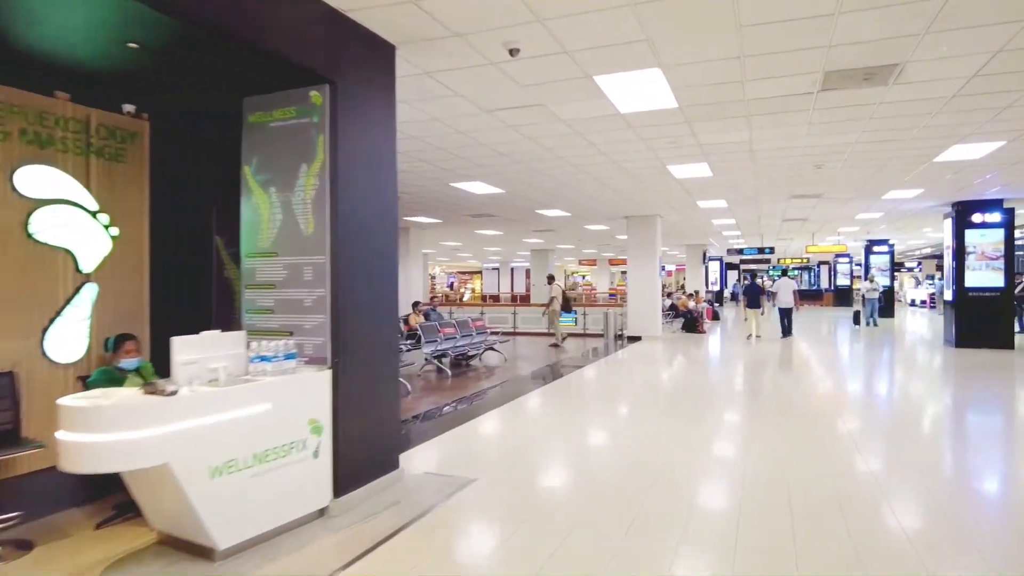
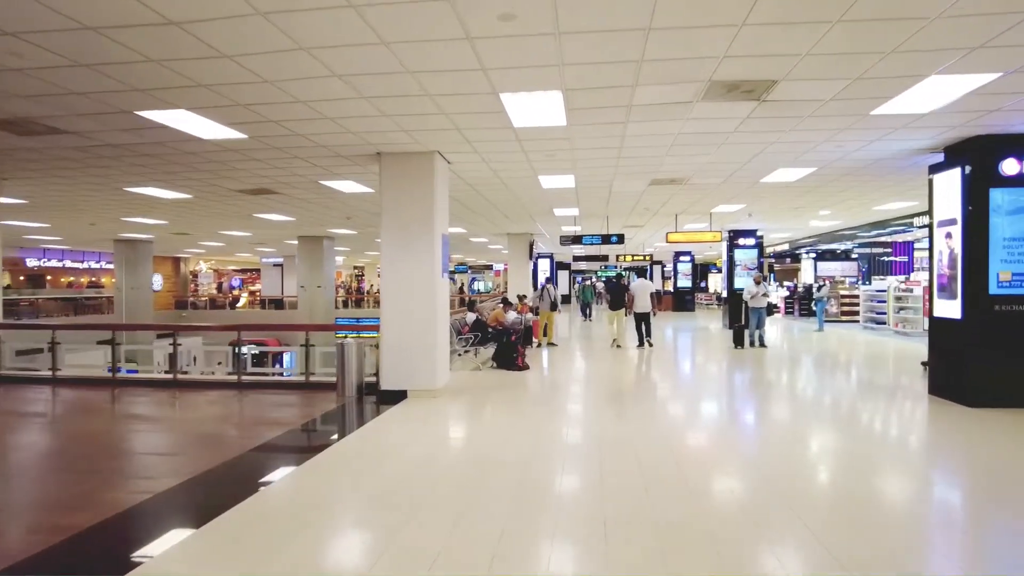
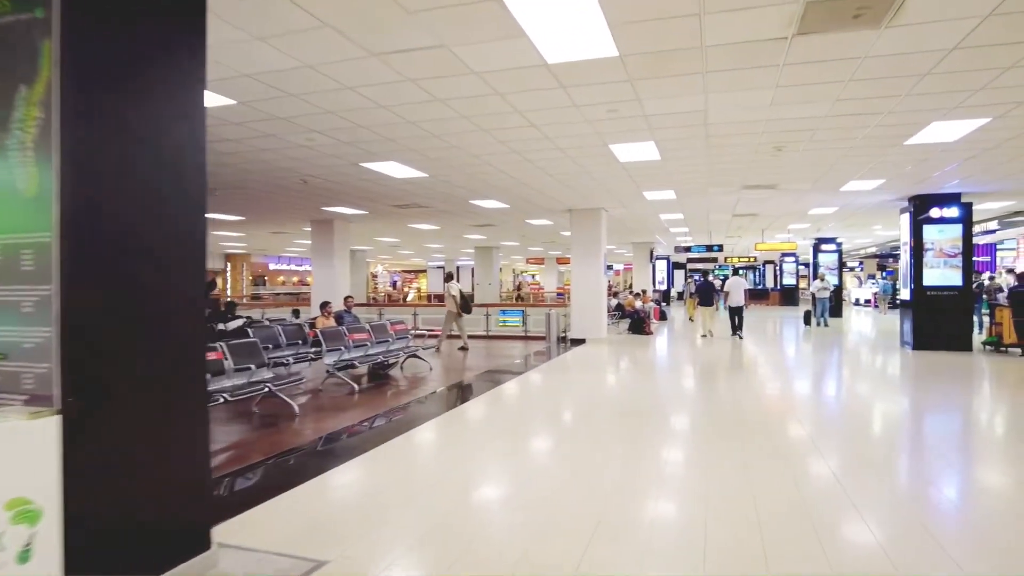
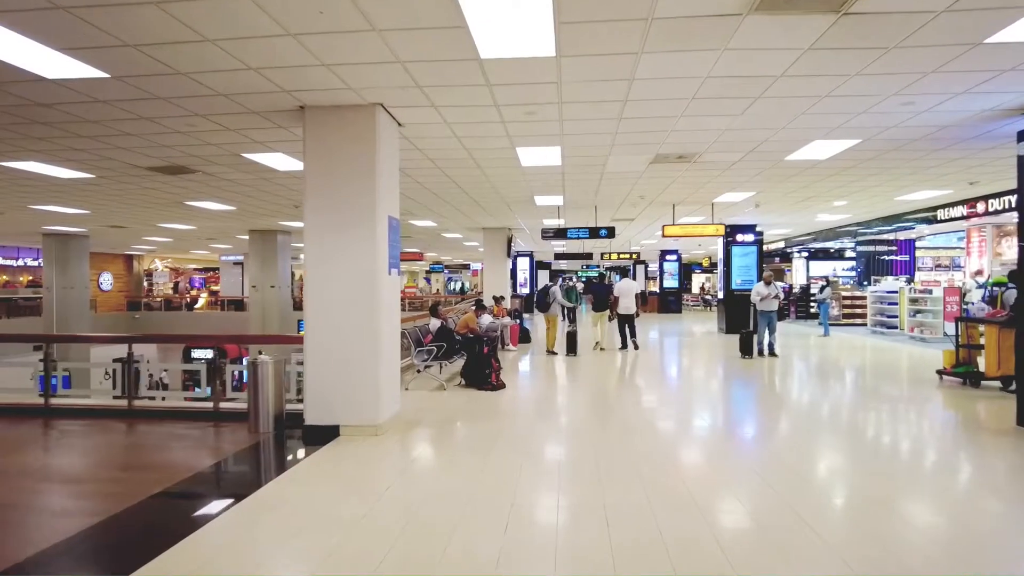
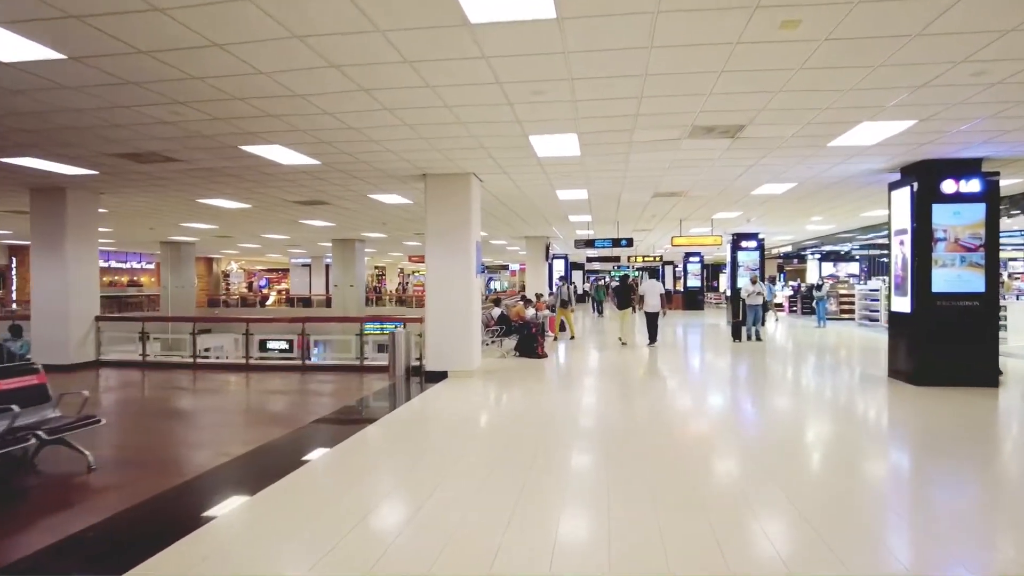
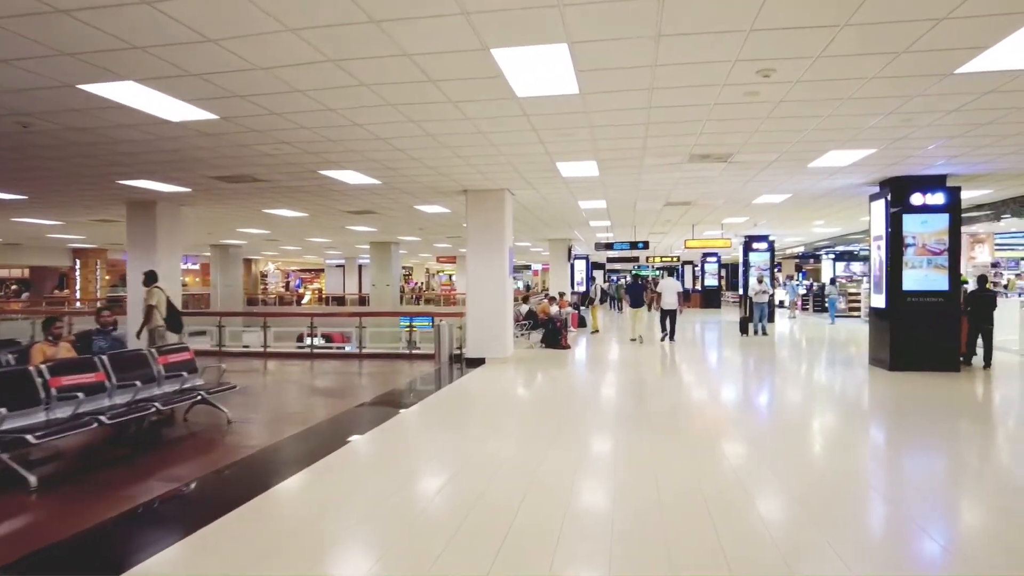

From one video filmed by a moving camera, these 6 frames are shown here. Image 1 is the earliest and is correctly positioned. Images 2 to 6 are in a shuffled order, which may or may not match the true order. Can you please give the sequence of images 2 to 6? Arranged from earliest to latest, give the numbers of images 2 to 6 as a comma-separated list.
3, 6, 5, 2, 4
